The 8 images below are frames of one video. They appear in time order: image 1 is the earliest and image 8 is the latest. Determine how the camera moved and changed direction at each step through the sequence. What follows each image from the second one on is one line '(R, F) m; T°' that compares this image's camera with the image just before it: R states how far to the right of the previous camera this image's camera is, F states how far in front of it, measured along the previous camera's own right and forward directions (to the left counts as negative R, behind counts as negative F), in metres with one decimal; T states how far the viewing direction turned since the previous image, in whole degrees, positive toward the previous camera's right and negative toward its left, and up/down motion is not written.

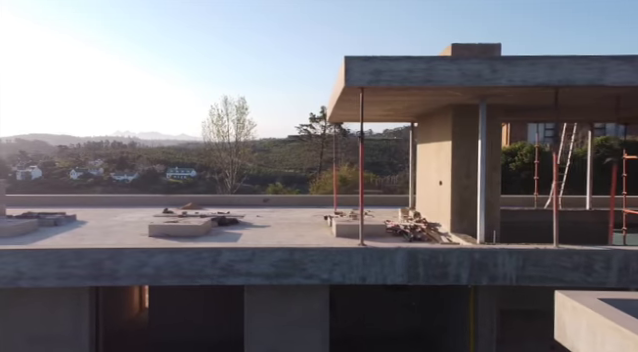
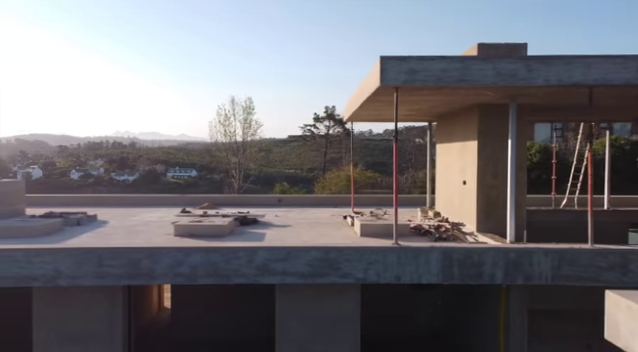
(-0.4, 0.0) m; 0°
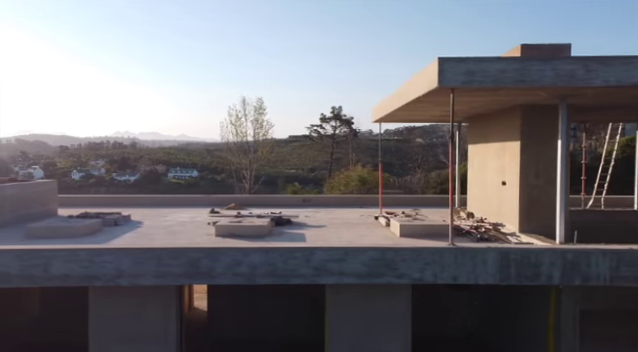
(-0.6, 0.0) m; -1°
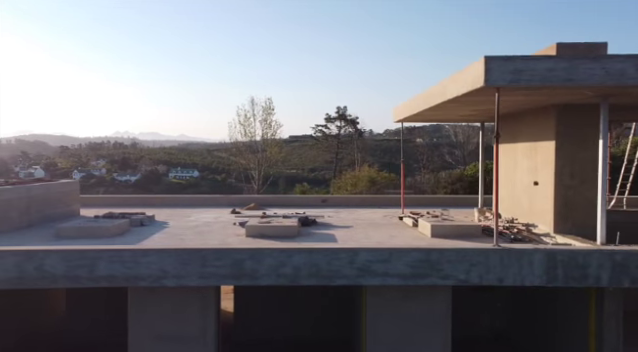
(-0.5, 0.0) m; -1°
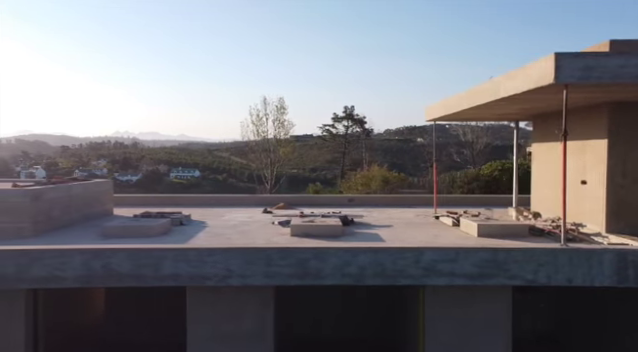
(-0.7, 0.0) m; -1°
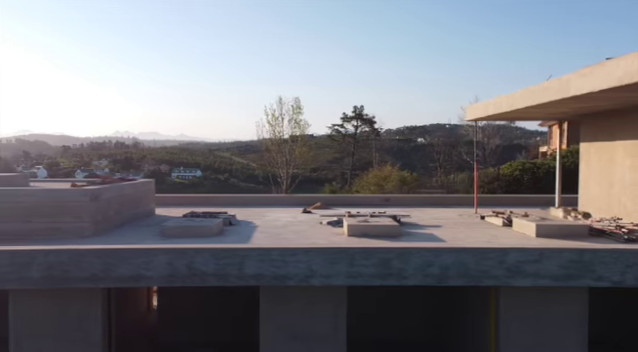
(-0.9, 0.0) m; -1°
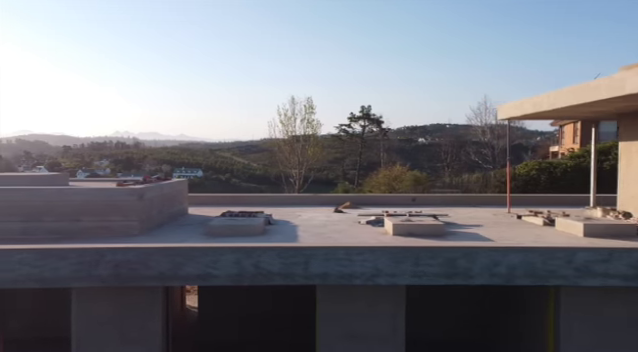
(-0.7, 0.0) m; -1°
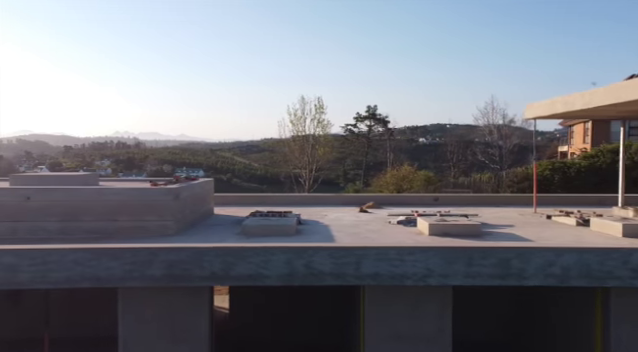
(-0.5, 0.0) m; -1°
